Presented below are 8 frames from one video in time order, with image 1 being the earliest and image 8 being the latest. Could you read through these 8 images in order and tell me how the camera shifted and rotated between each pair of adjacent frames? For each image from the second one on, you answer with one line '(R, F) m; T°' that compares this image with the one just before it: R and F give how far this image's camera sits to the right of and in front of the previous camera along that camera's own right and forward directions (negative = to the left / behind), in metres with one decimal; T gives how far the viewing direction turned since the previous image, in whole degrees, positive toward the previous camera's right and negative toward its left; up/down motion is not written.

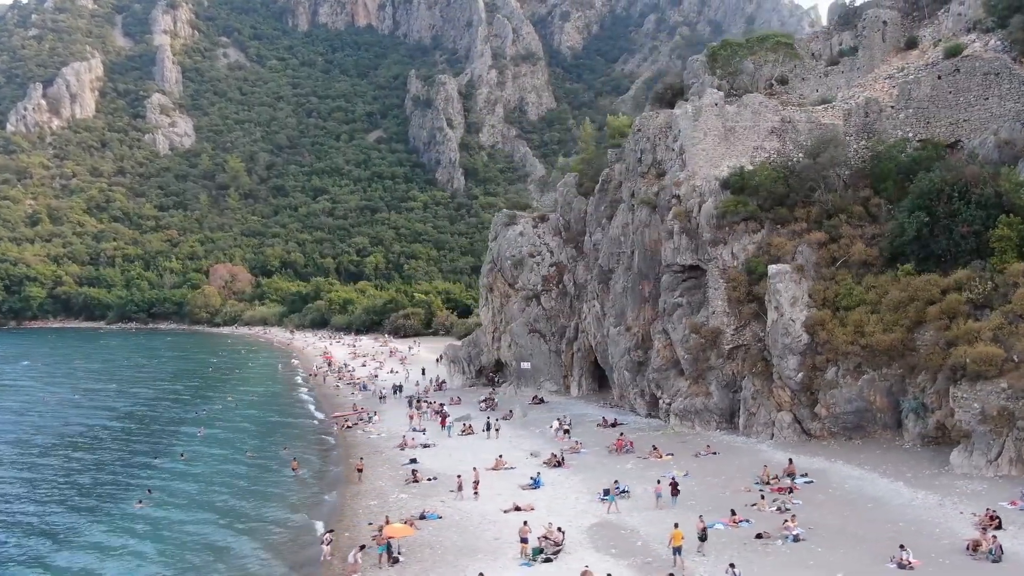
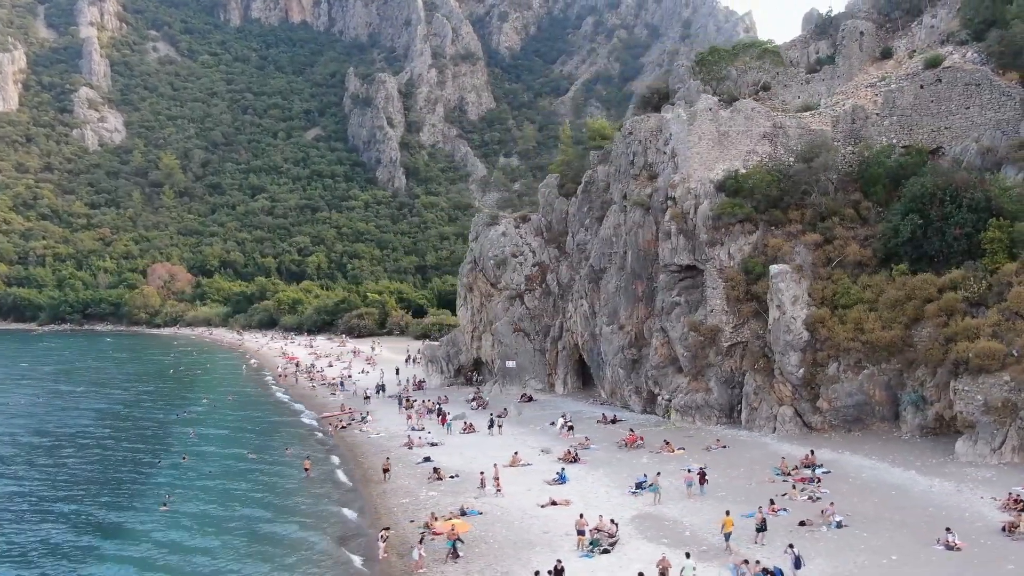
(-2.7, -0.4) m; +5°
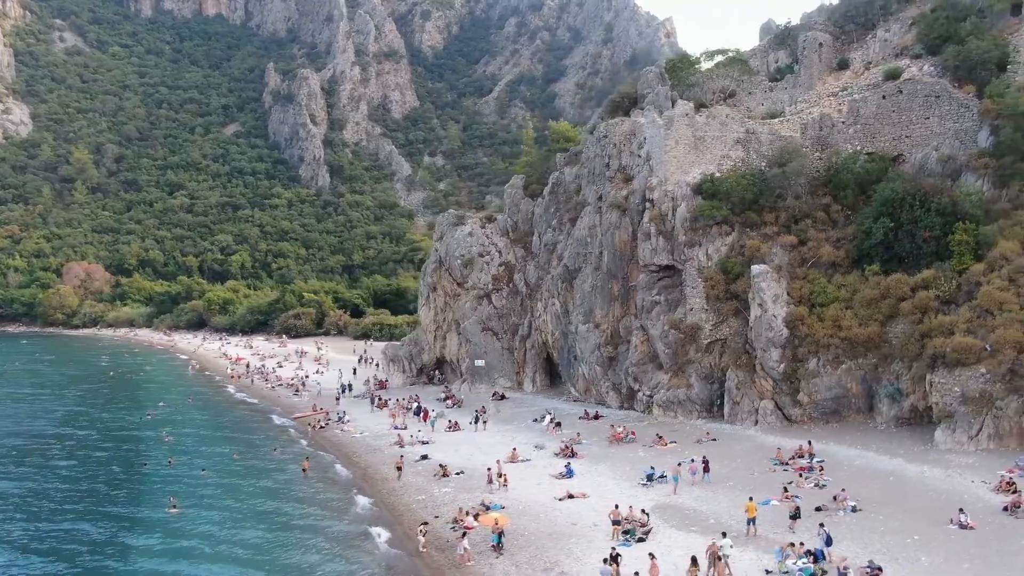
(-2.7, -0.4) m; +6°
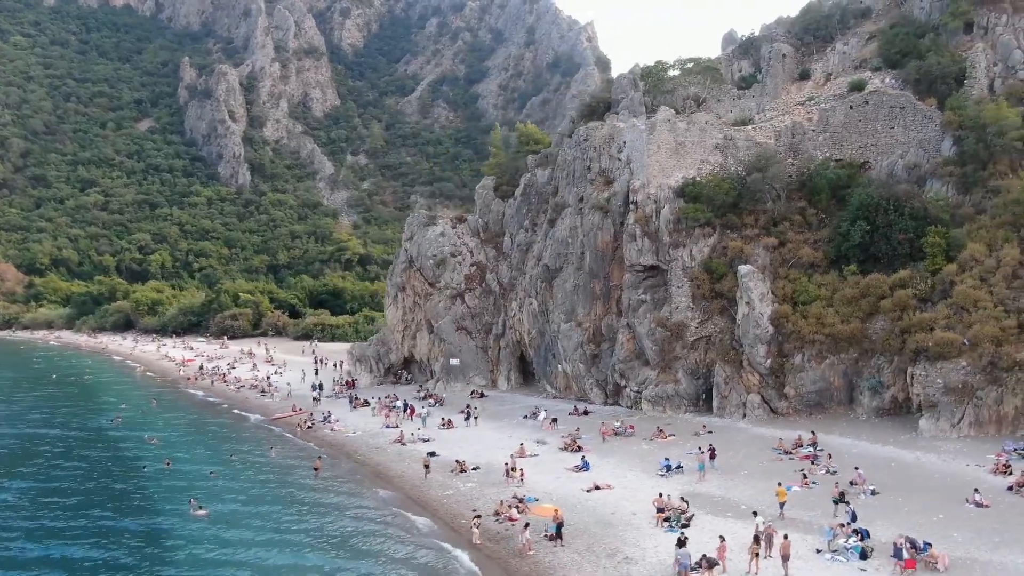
(-3.1, -0.5) m; +6°
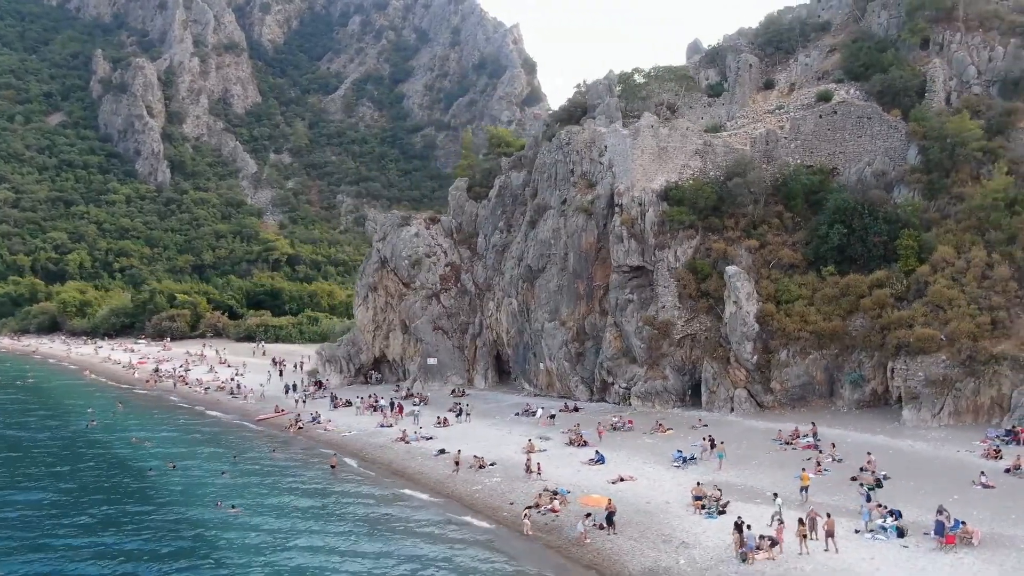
(-3.2, -0.6) m; +6°
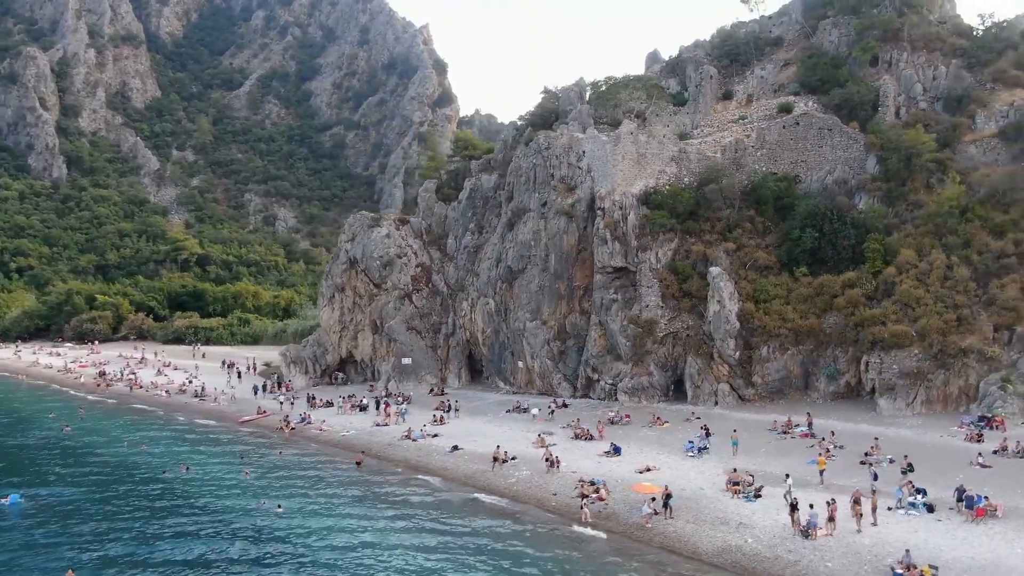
(-4.0, -0.8) m; +7°
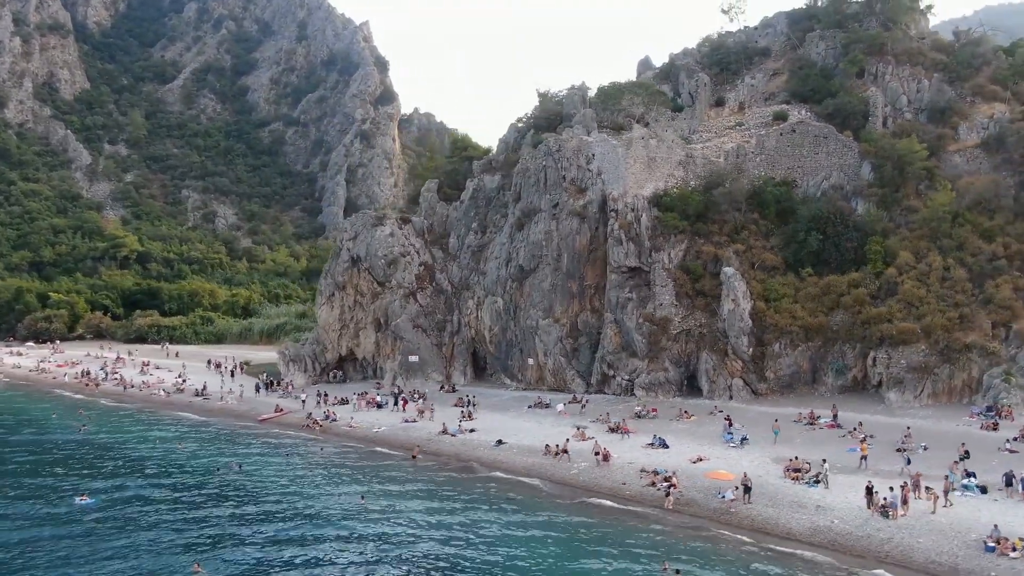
(-4.2, -0.8) m; +5°
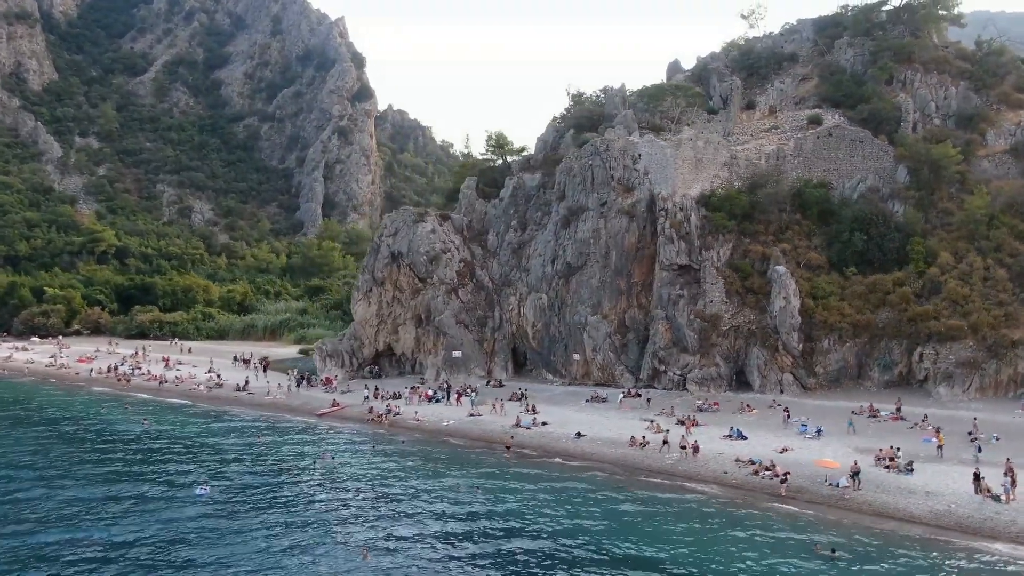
(-4.4, -0.6) m; +3°
